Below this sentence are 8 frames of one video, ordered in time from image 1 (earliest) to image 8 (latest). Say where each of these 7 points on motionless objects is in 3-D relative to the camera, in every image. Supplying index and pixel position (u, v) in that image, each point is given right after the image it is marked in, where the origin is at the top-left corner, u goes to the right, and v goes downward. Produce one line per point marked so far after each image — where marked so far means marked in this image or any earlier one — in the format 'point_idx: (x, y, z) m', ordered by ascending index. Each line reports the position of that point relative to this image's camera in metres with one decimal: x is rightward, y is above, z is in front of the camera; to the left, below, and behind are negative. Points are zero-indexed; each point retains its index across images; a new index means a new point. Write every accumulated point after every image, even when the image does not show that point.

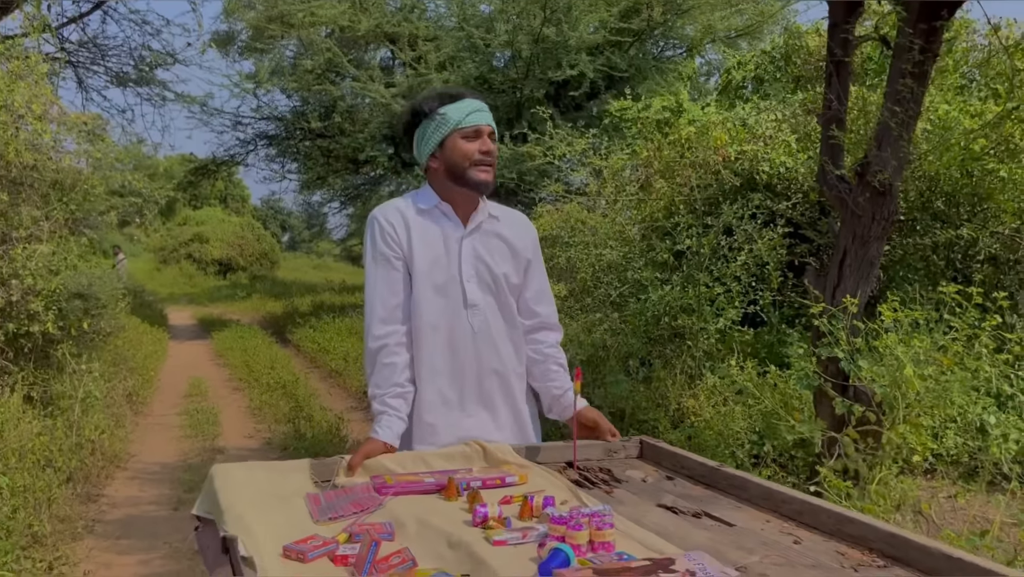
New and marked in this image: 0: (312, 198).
0: (-3.3, +1.5, +14.2) m
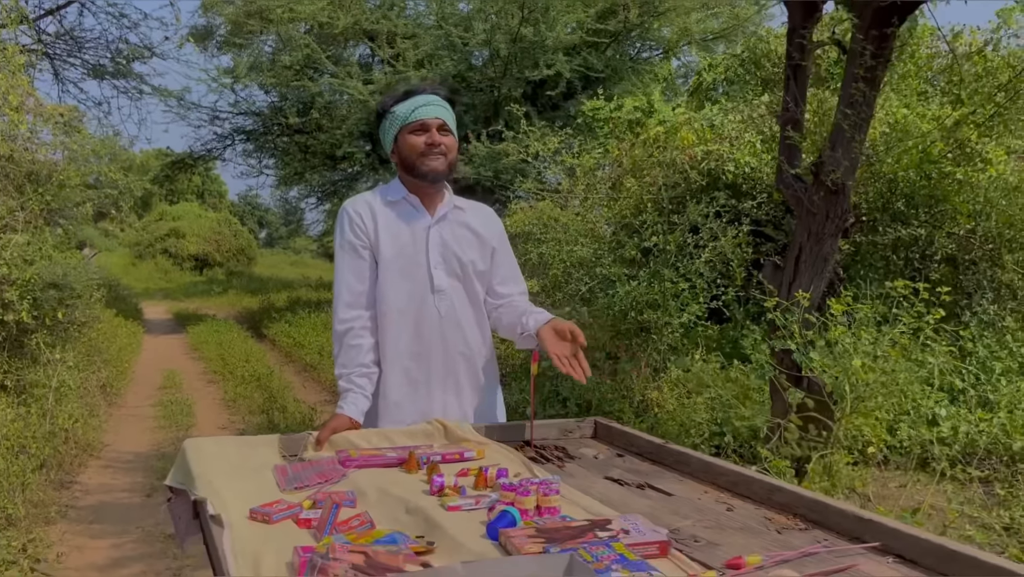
0: (-3.7, +1.6, +14.2) m
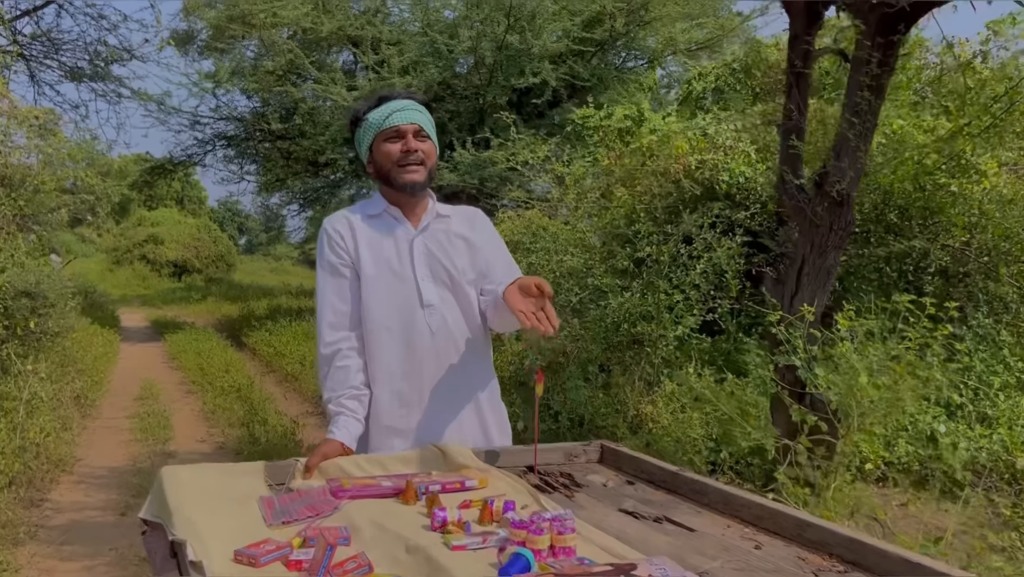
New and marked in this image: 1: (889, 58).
0: (-3.9, +1.4, +14.0) m
1: (+1.5, +0.9, +3.6) m
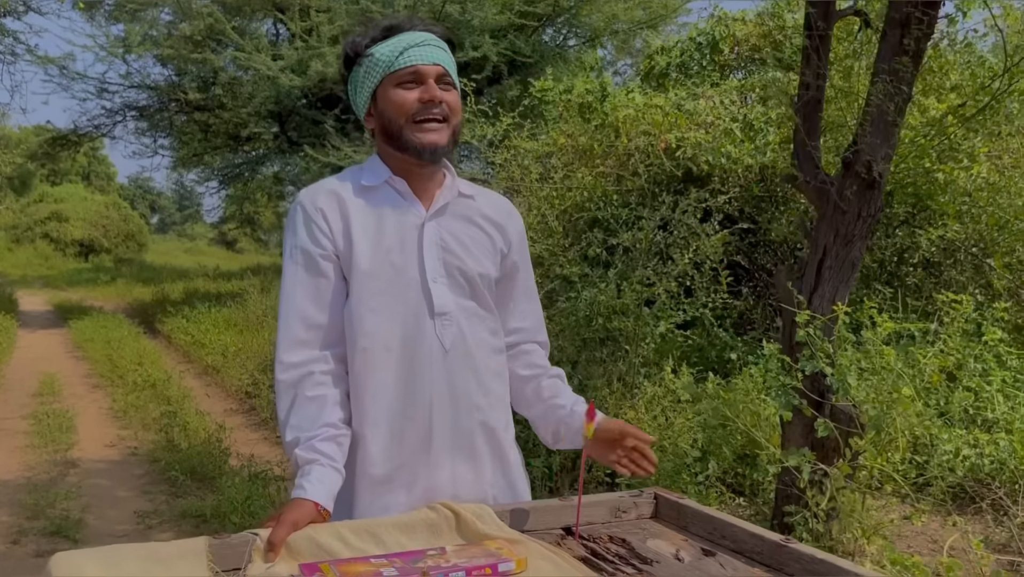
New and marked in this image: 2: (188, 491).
0: (-4.9, +1.7, +13.0) m
1: (+1.5, +1.0, +3.1) m
2: (-1.8, -1.1, +4.8) m
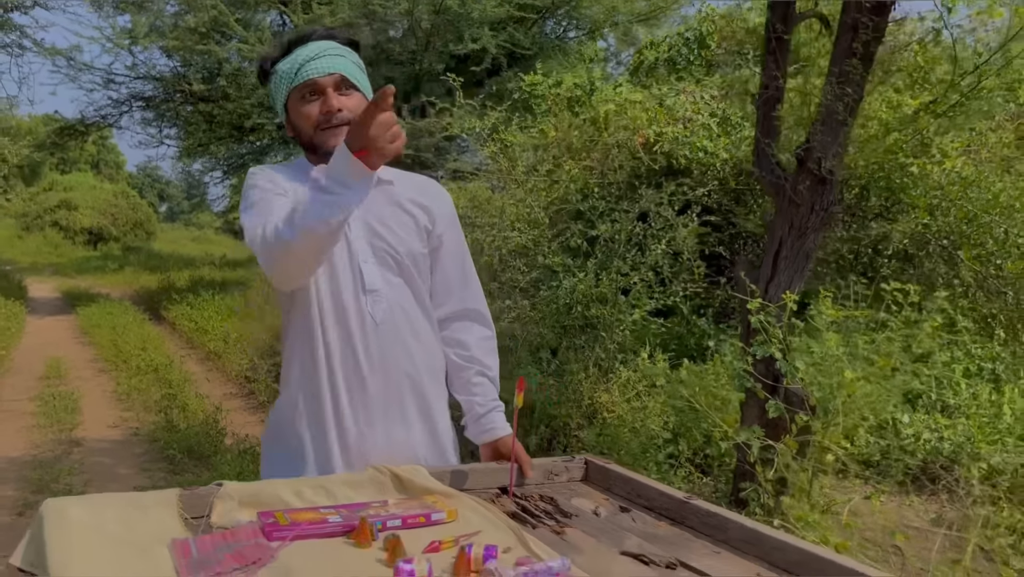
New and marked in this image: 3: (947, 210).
0: (-4.9, +1.9, +13.2) m
1: (+1.4, +1.0, +3.3) m
2: (-1.9, -1.1, +5.1) m
3: (+2.8, +0.5, +5.6) m
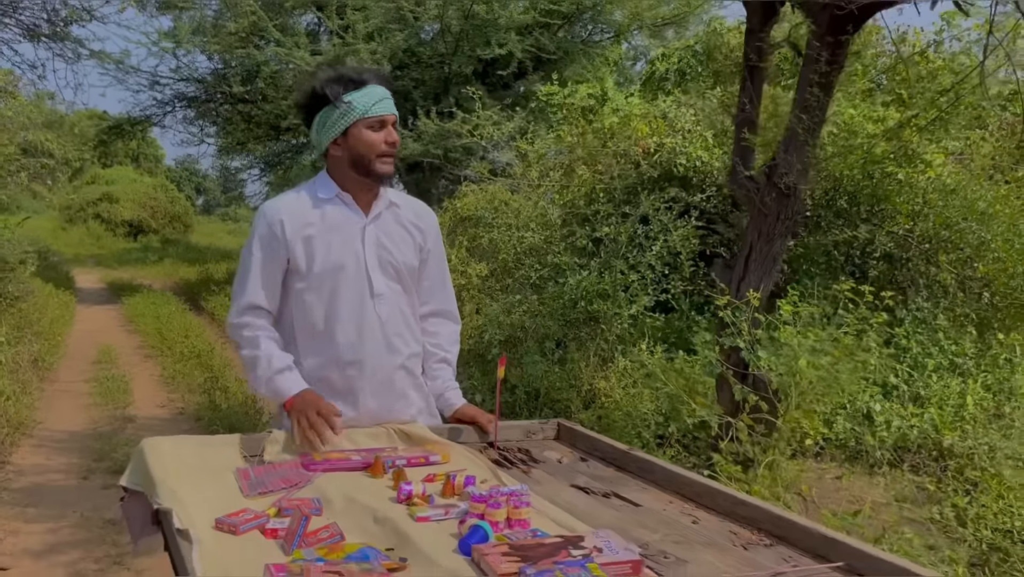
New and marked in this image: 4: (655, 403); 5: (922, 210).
0: (-4.5, +2.0, +13.9) m
1: (+1.4, +1.0, +3.7) m
2: (-1.9, -1.0, +5.7) m
3: (+2.9, +0.5, +6.0) m
4: (+0.8, -0.6, +4.7) m
5: (+2.8, +0.6, +6.0) m
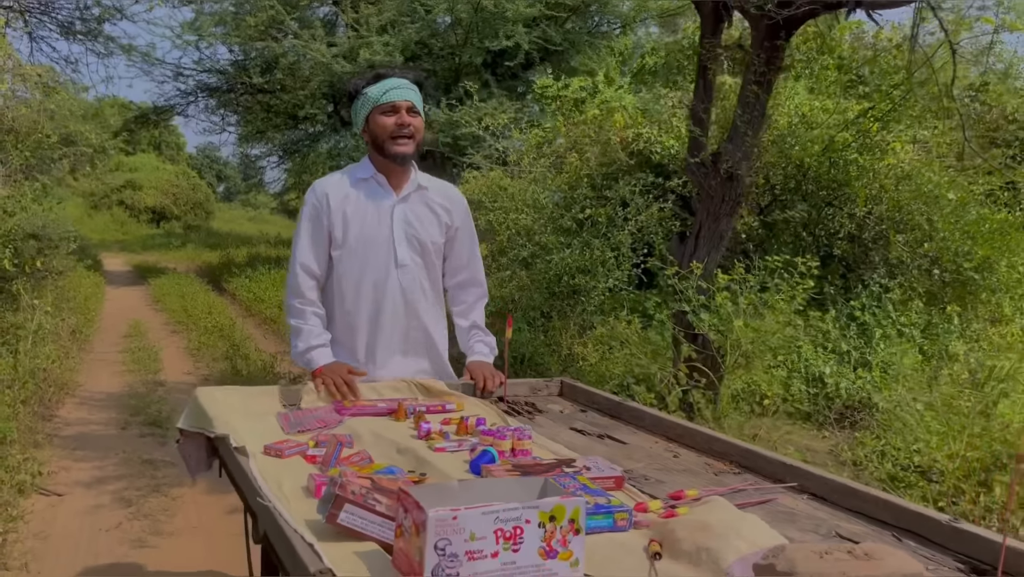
0: (-4.4, +2.3, +14.6) m
1: (+1.3, +1.1, +4.3) m
2: (-1.9, -0.8, +6.3) m
3: (+2.8, +0.7, +6.5) m
4: (+0.7, -0.5, +5.3) m
5: (+2.8, +0.7, +6.5) m
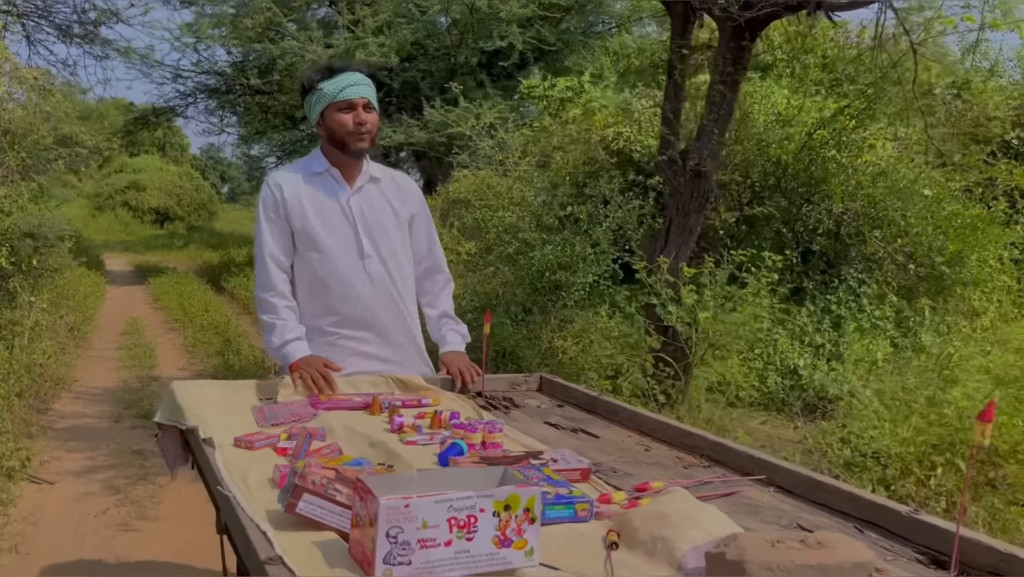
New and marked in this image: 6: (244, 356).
0: (-4.5, +2.3, +14.8) m
1: (+1.2, +1.2, +4.4) m
2: (-2.0, -0.8, +6.5) m
3: (+2.7, +0.7, +6.7) m
4: (+0.6, -0.4, +5.4) m
5: (+2.6, +0.8, +6.7) m
6: (-2.3, -0.6, +7.5) m
